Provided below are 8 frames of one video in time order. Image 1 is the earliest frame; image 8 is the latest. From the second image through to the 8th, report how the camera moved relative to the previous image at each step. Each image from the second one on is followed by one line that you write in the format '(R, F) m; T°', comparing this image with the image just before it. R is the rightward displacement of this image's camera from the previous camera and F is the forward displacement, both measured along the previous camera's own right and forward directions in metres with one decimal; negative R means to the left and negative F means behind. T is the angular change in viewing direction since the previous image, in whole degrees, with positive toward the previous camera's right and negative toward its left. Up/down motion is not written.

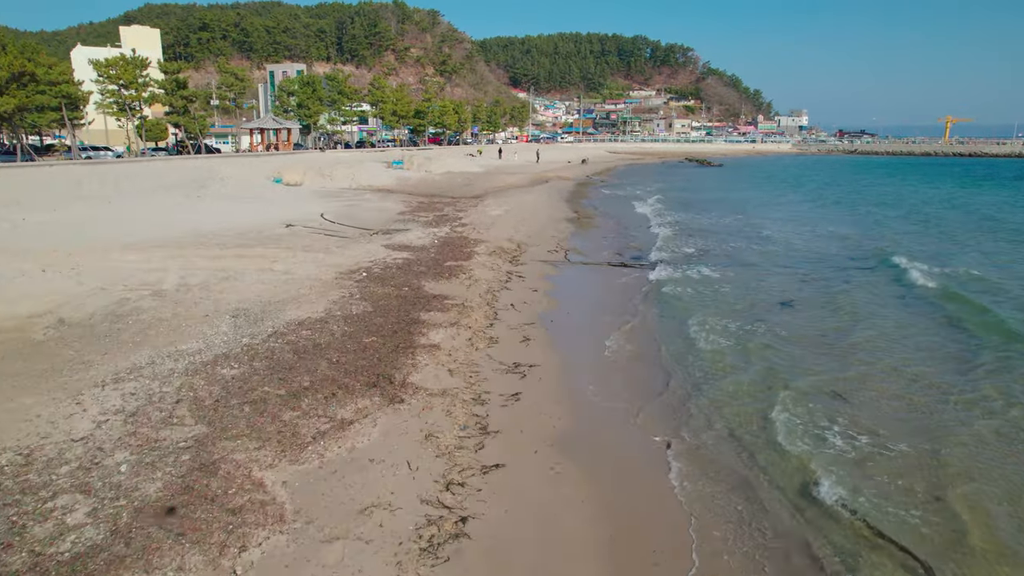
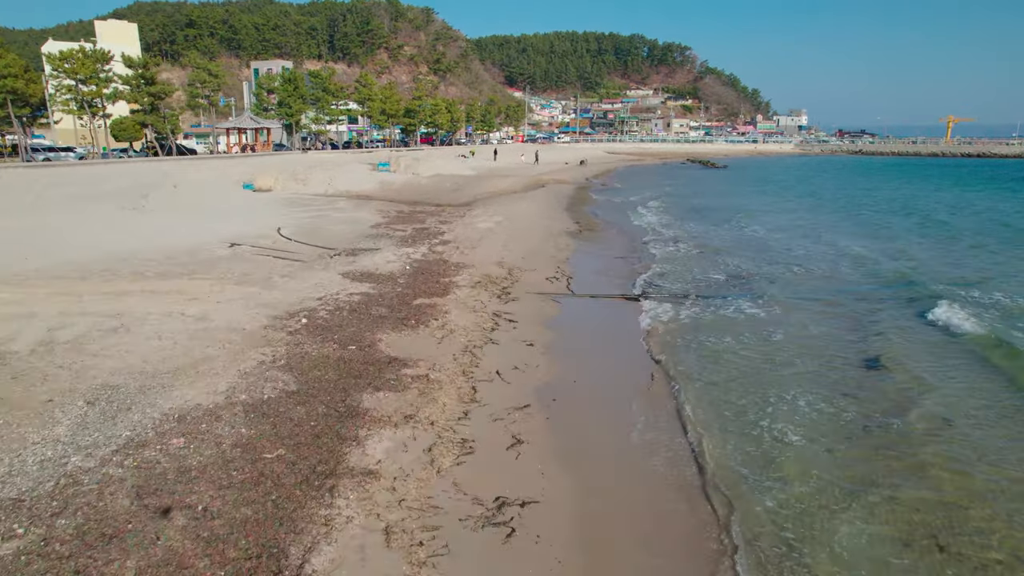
(+0.1, +2.8) m; 0°
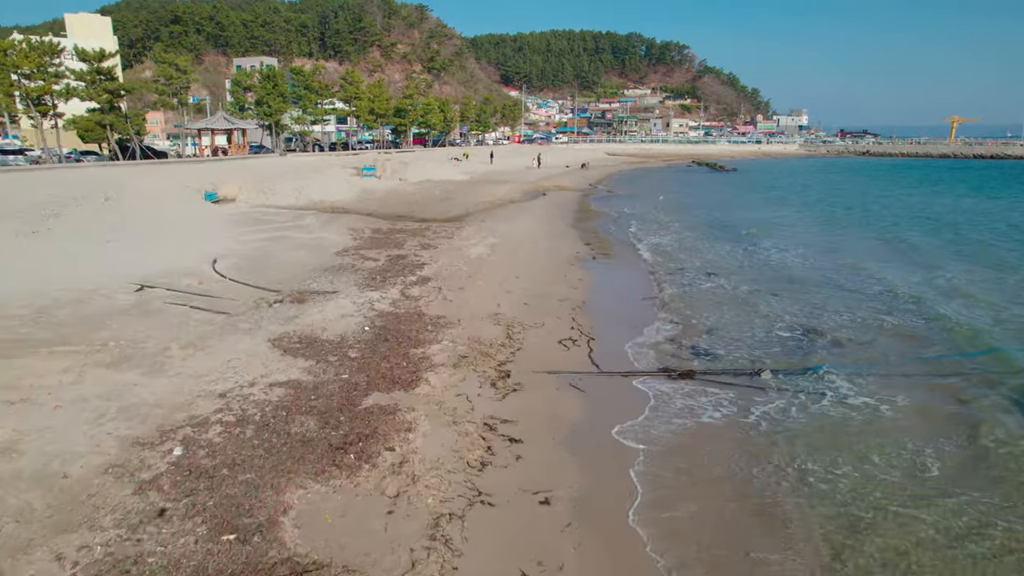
(-0.1, +3.4) m; 0°
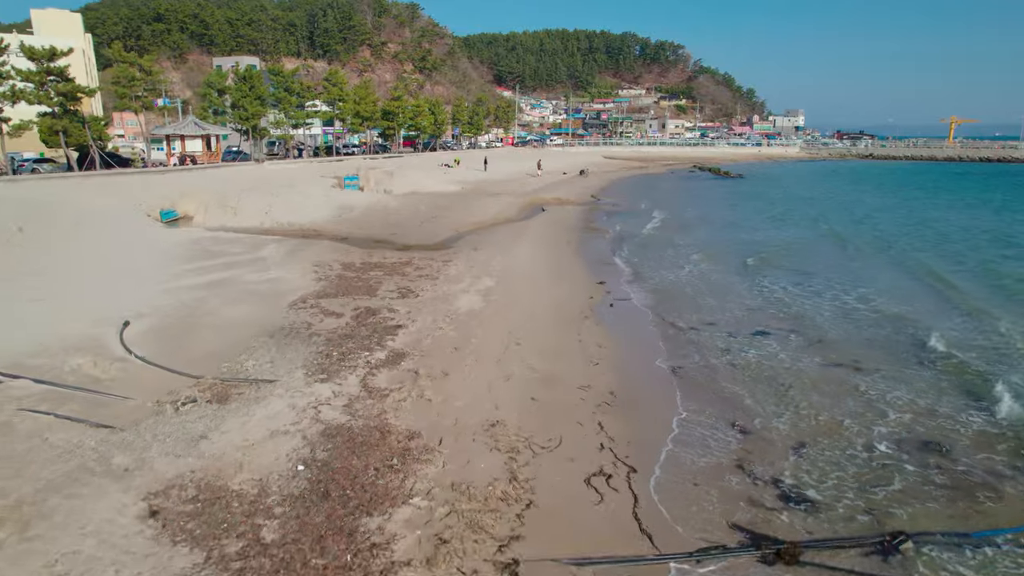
(-0.1, +2.9) m; +1°
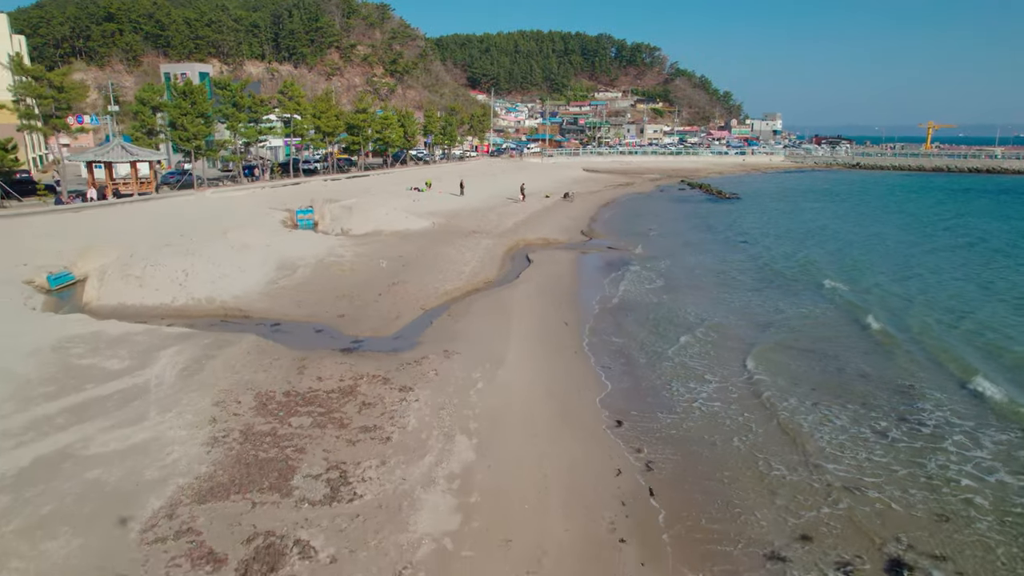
(-0.2, +4.4) m; +2°
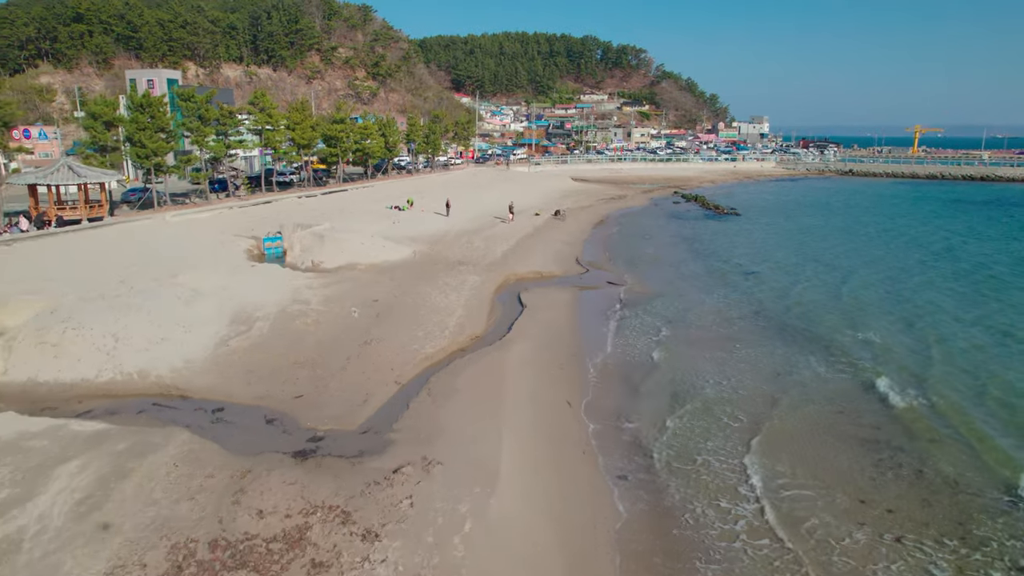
(-0.1, +2.6) m; +1°
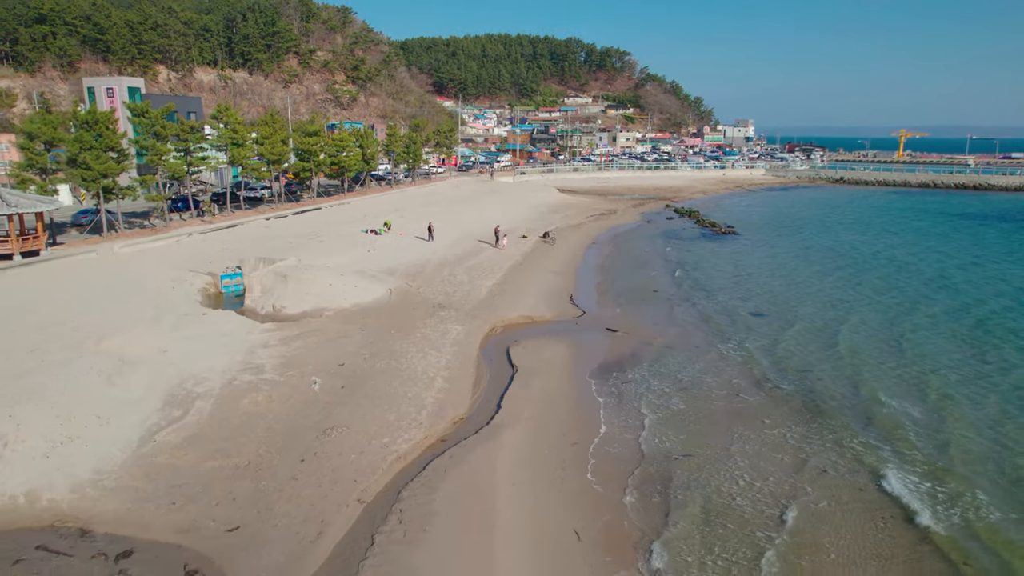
(-0.1, +2.8) m; +1°
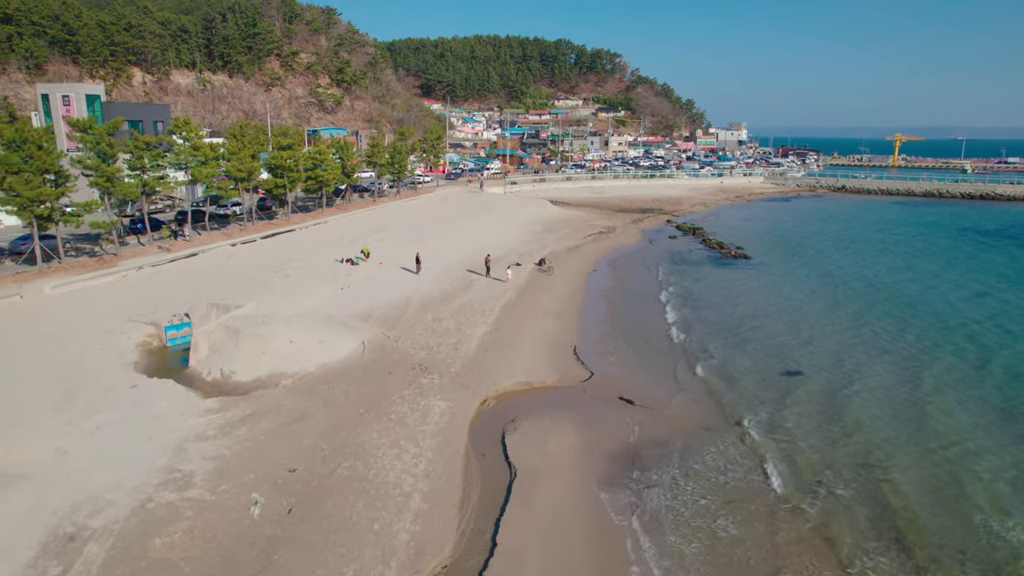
(-0.2, +3.6) m; +1°
